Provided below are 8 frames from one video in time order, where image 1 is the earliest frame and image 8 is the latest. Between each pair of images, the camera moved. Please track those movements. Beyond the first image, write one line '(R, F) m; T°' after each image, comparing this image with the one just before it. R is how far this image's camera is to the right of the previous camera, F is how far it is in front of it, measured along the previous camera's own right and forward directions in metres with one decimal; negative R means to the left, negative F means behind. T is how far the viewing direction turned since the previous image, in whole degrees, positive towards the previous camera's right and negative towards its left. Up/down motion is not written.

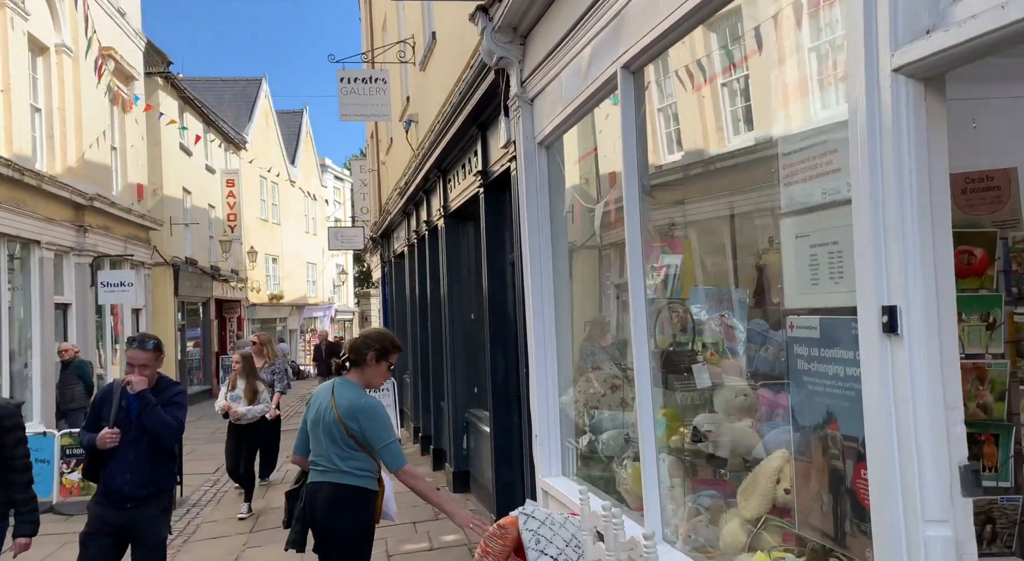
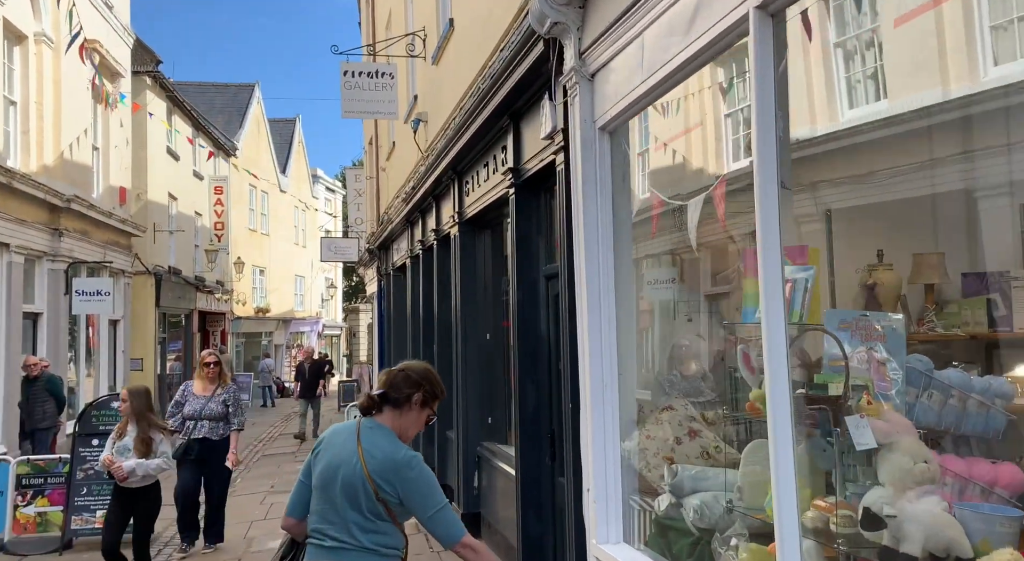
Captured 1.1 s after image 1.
(-0.2, +0.7) m; +1°
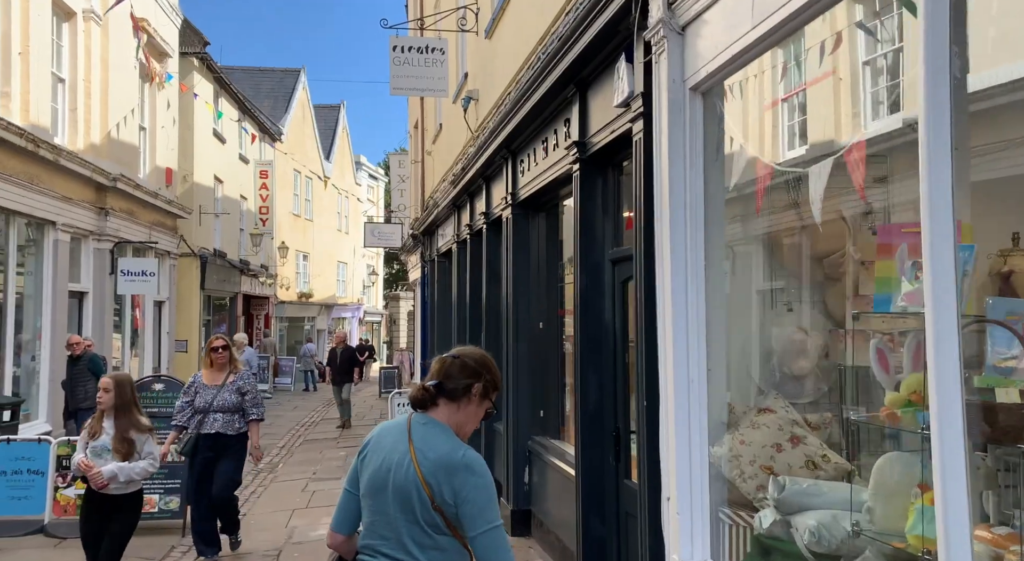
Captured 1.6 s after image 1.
(-0.1, +0.3) m; -2°
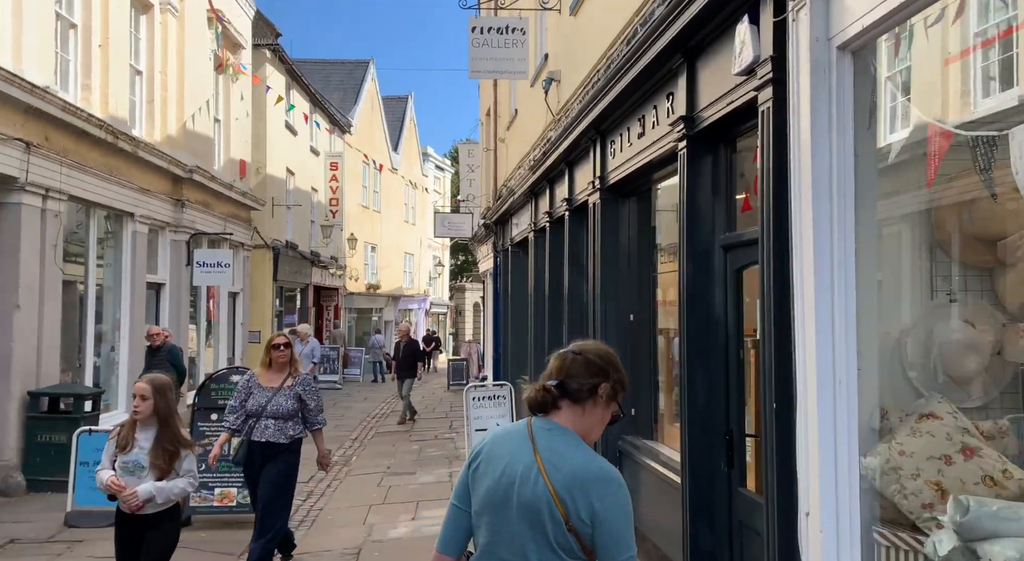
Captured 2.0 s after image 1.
(-0.1, +0.2) m; -3°
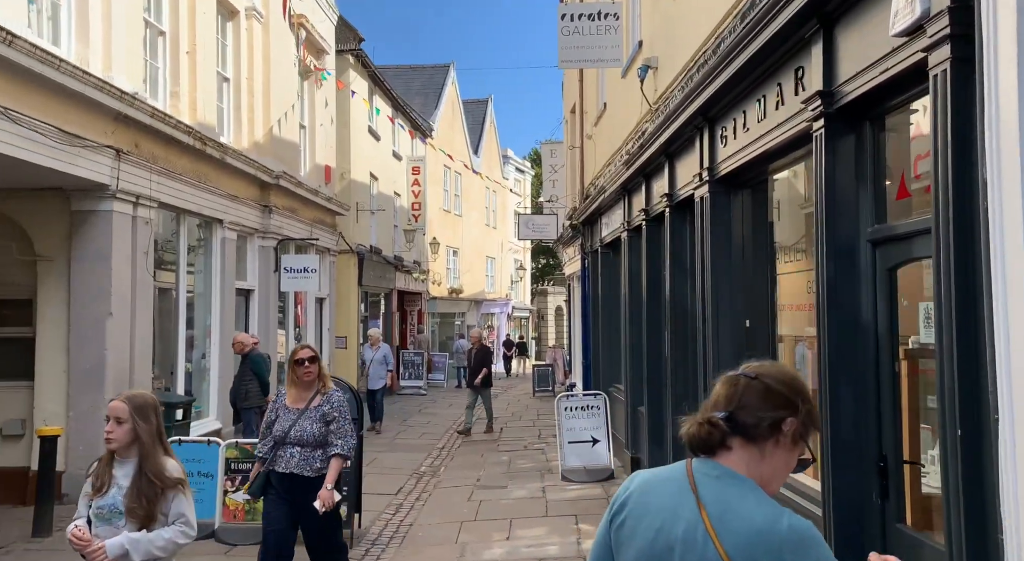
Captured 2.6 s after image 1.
(-0.1, +0.3) m; -4°
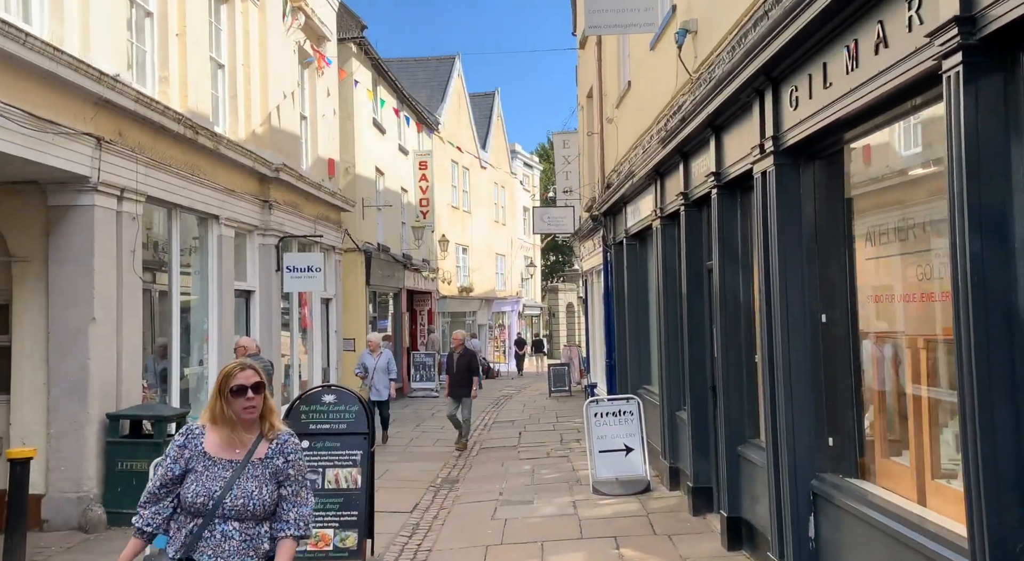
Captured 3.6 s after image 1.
(-0.2, +1.0) m; 0°
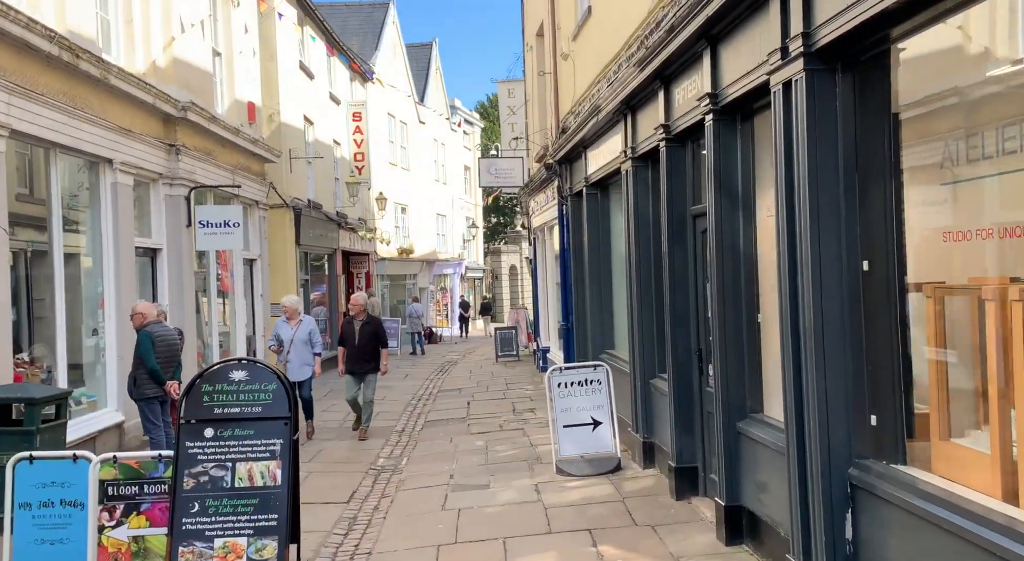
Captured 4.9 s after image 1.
(-0.1, +1.4) m; +3°
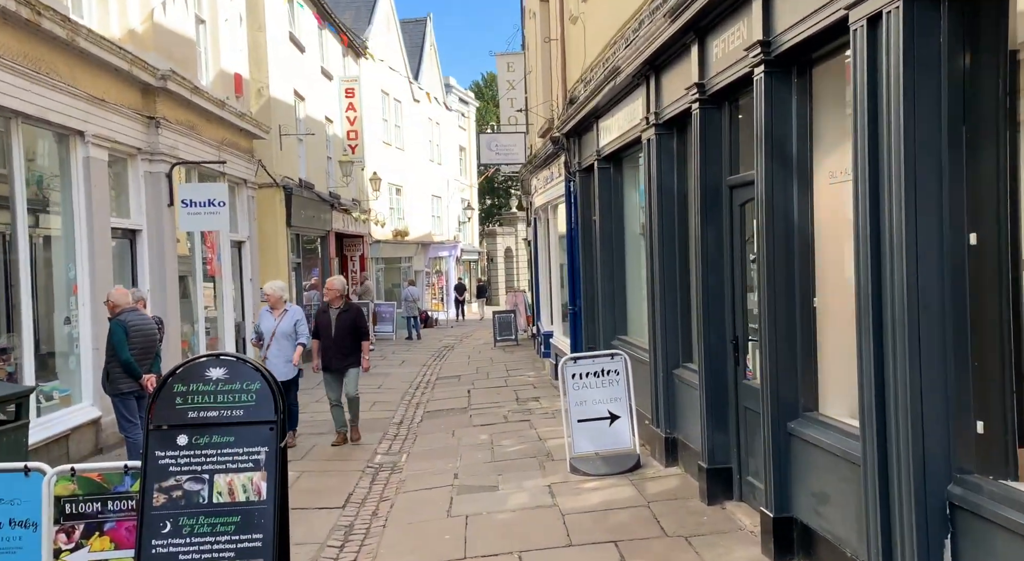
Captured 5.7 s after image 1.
(-0.1, +0.8) m; 0°
